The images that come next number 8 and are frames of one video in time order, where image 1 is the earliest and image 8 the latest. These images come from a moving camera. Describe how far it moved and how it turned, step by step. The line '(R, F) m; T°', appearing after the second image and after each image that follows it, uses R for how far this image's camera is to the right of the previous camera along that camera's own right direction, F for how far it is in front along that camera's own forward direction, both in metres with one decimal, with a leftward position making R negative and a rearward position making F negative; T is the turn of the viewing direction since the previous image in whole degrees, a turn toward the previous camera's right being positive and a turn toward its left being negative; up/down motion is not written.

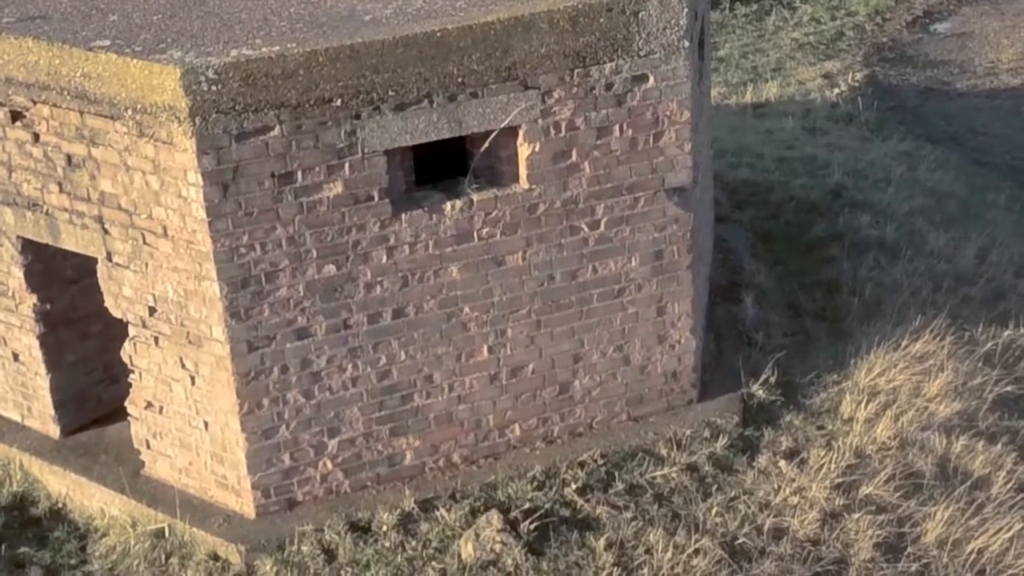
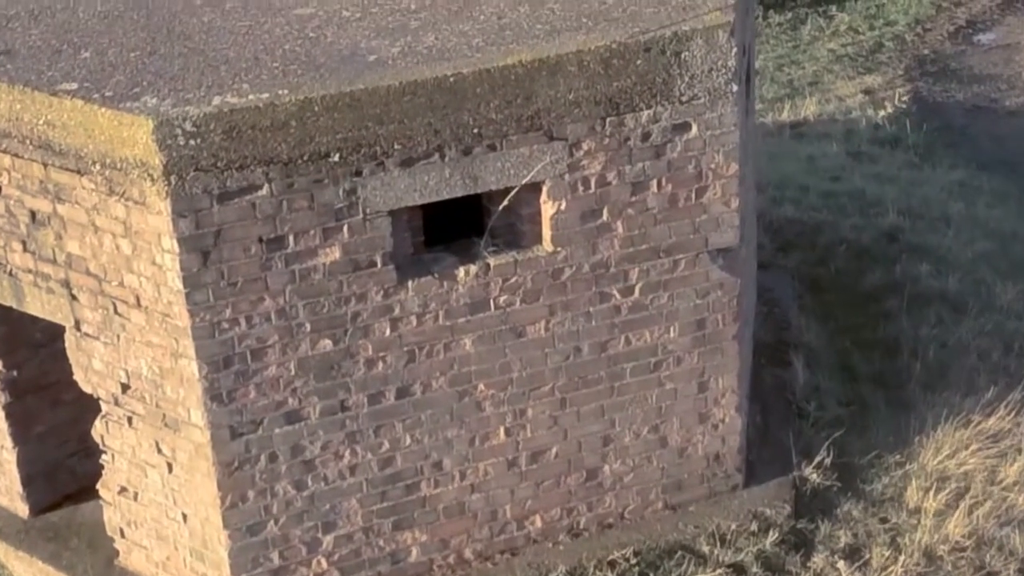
(0.0, +0.6) m; -1°
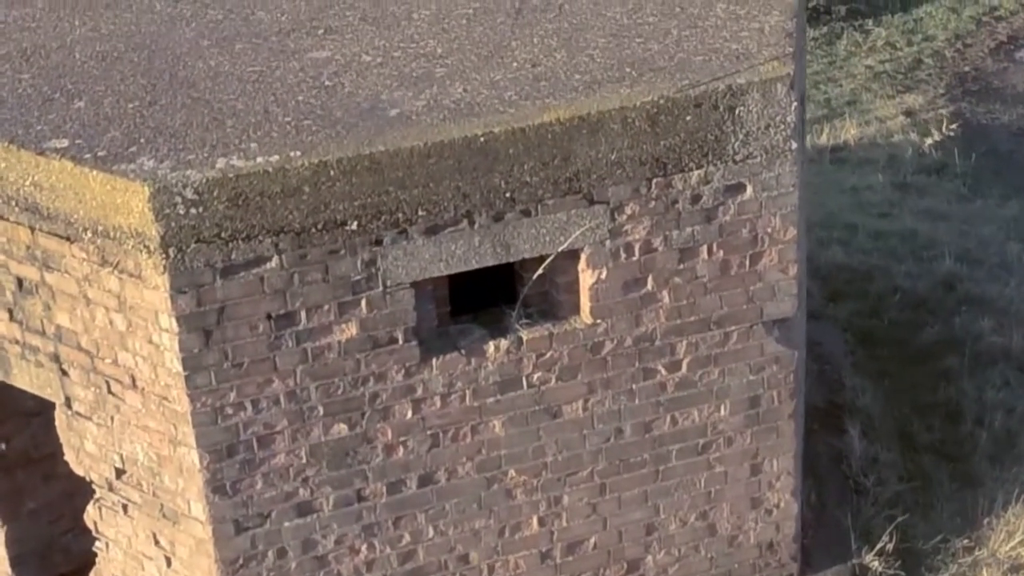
(0.0, +0.4) m; -1°
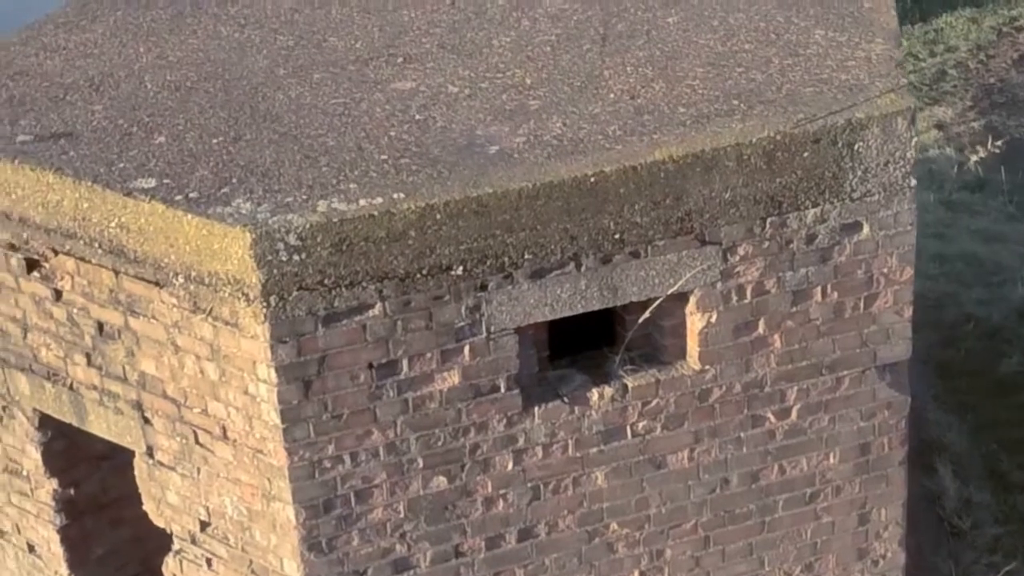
(-0.3, +0.2) m; 0°
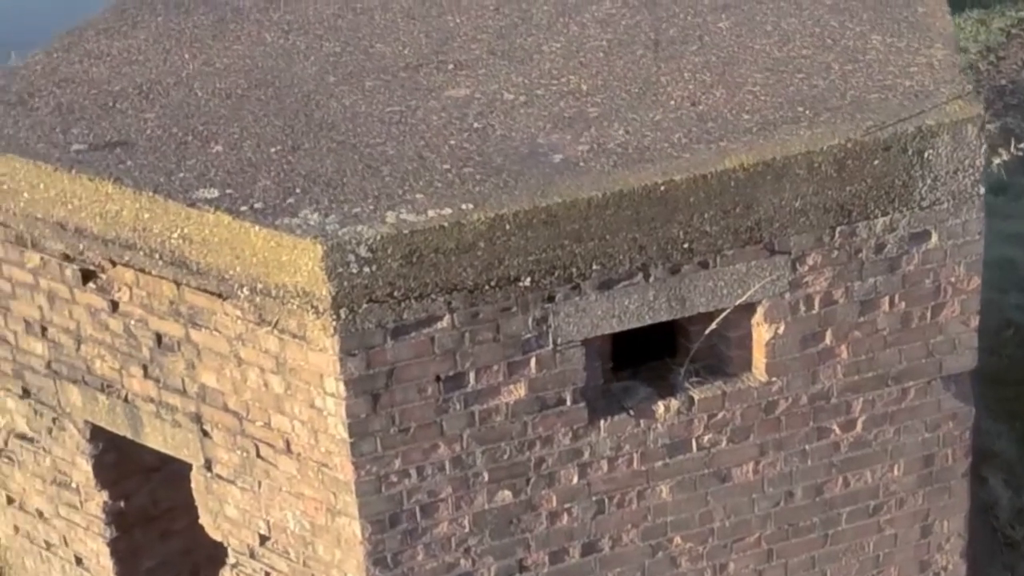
(-0.2, 0.0) m; 0°
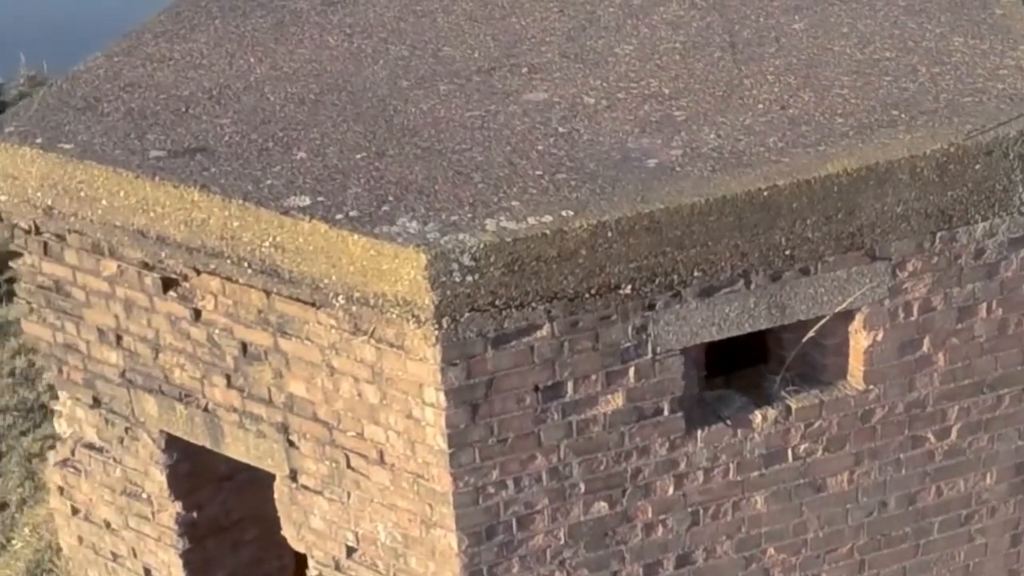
(-0.2, +0.1) m; 0°
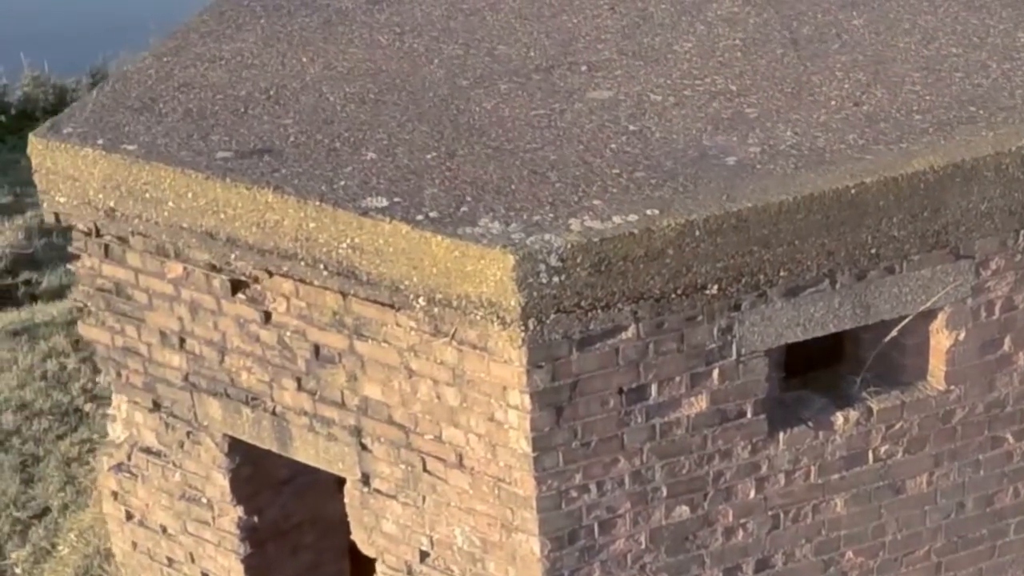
(-0.2, 0.0) m; 0°
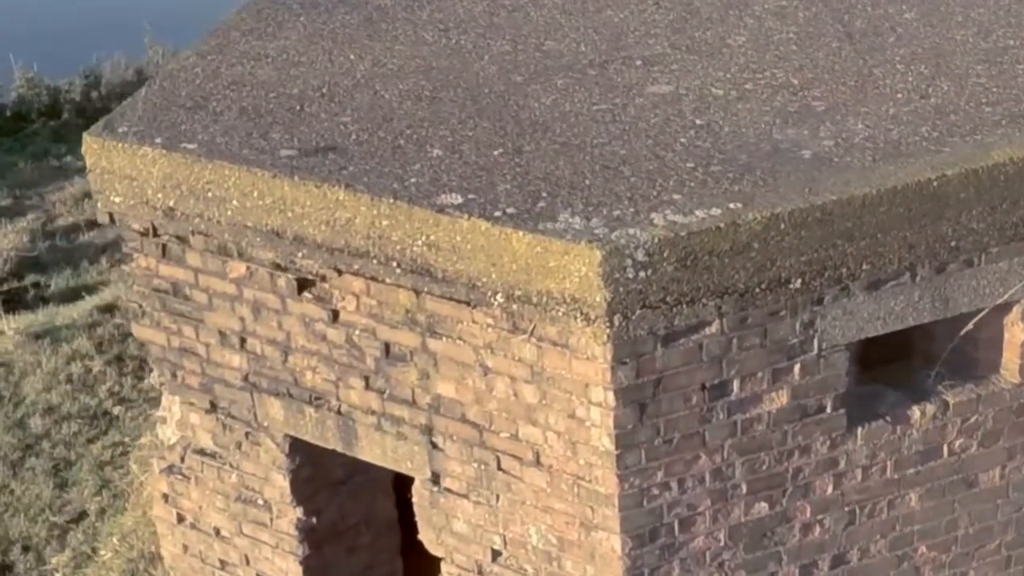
(-0.2, 0.0) m; +1°
